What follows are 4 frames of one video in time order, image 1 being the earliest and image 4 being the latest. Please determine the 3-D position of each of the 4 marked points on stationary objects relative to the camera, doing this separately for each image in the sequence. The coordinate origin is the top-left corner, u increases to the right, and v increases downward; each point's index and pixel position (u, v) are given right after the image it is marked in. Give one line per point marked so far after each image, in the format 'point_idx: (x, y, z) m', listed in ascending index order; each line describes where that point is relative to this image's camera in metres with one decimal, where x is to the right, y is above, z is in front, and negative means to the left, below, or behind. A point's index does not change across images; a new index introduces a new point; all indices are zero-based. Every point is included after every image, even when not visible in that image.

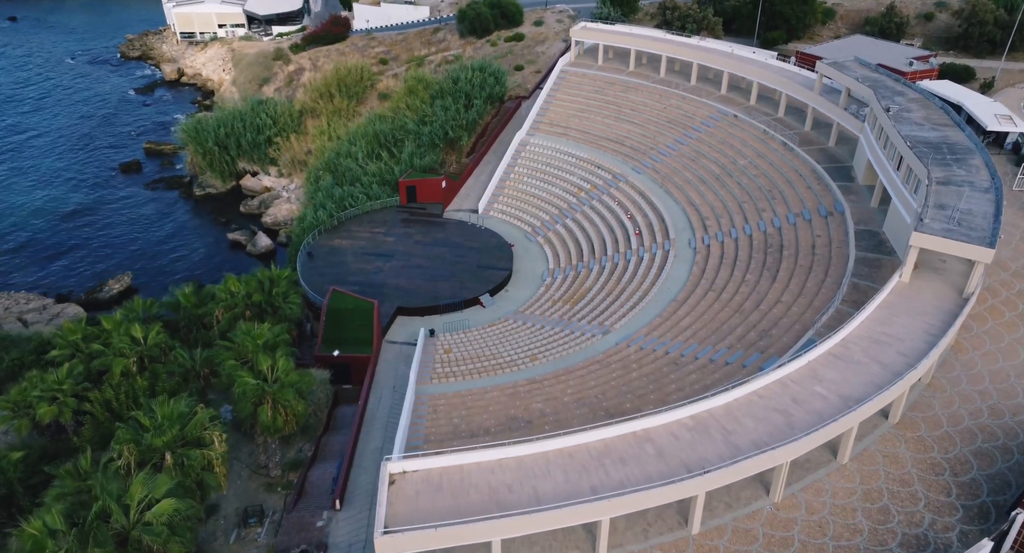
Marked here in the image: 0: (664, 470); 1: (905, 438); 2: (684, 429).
0: (+4.2, -5.3, +17.1) m
1: (+12.4, -5.1, +20.0) m
2: (+5.1, -4.5, +18.4) m
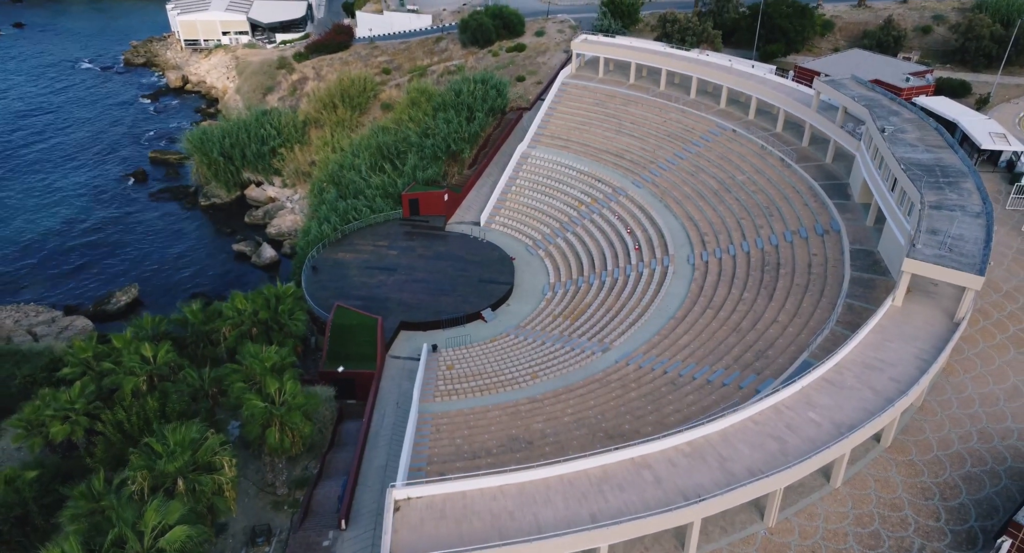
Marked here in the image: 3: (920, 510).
0: (+4.2, -6.2, +17.6) m
1: (+12.5, -6.0, +20.5) m
2: (+5.1, -5.4, +18.9) m
3: (+12.2, -7.0, +18.8) m
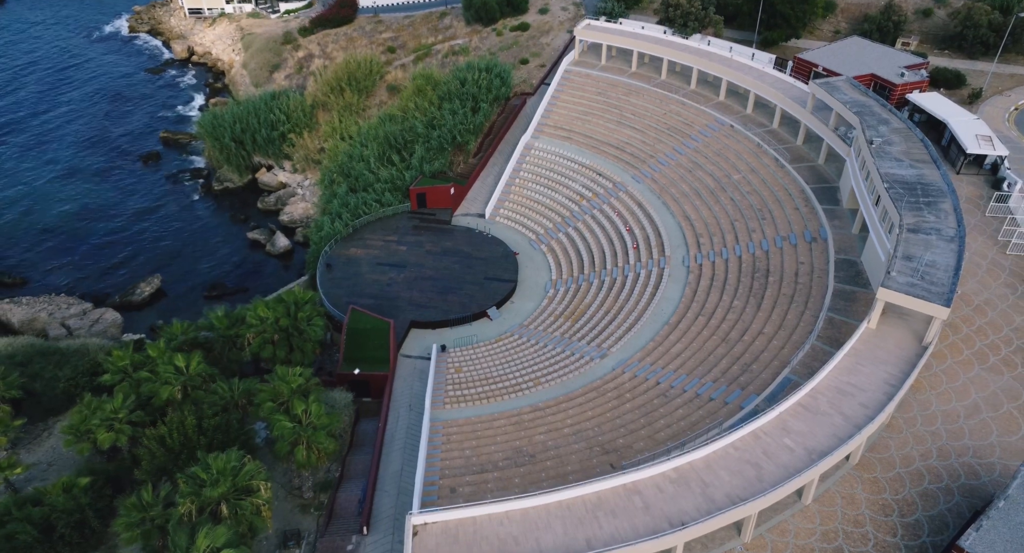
0: (+4.3, -7.8, +20.0) m
1: (+12.5, -7.3, +22.7) m
2: (+5.2, -6.9, +21.2) m
3: (+12.2, -8.3, +21.1) m
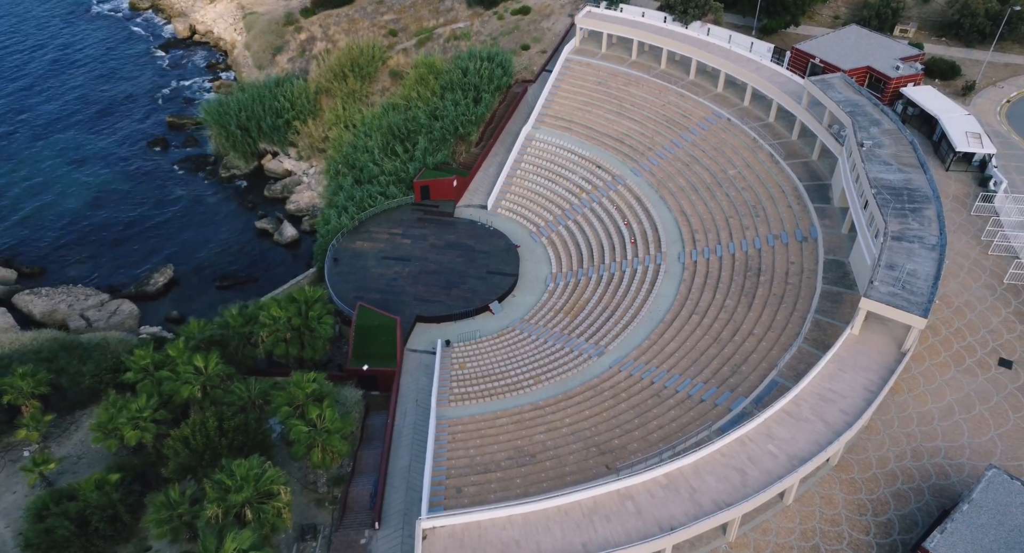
0: (+4.3, -8.5, +21.7) m
1: (+12.6, -7.8, +24.2) m
2: (+5.2, -7.5, +22.9) m
3: (+12.3, -8.9, +22.7) m
